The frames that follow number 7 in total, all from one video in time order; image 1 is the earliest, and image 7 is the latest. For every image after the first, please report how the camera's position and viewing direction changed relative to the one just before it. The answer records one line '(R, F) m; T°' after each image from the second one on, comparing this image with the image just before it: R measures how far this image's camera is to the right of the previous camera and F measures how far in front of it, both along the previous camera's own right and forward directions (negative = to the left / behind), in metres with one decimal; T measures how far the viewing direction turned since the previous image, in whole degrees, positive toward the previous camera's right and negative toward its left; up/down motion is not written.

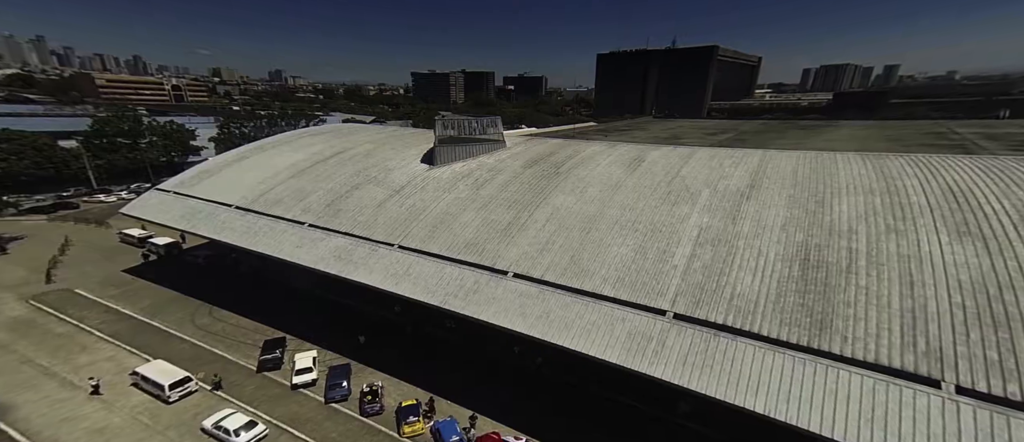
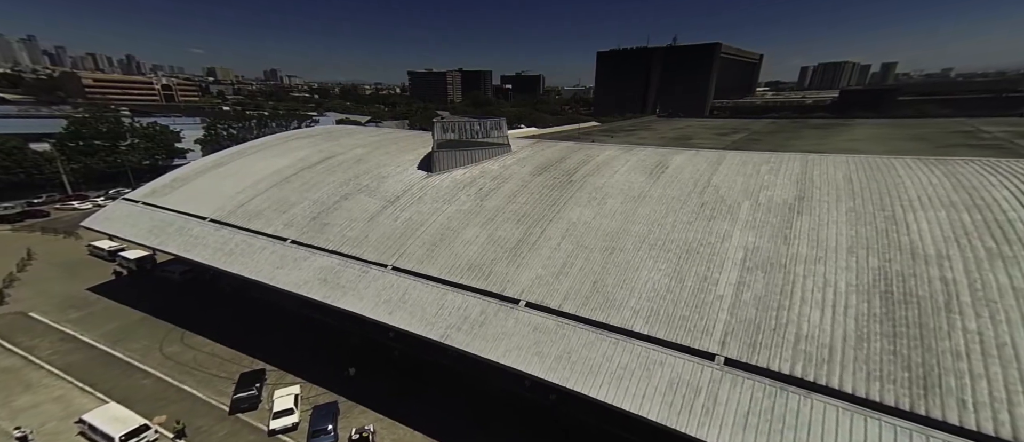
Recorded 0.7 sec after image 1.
(-0.5, +2.4) m; 0°
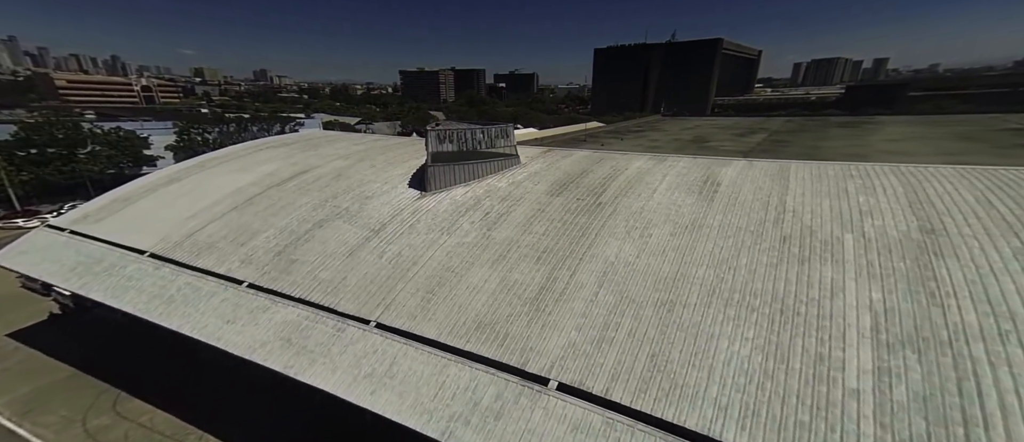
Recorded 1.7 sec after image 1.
(-0.8, +4.0) m; +1°
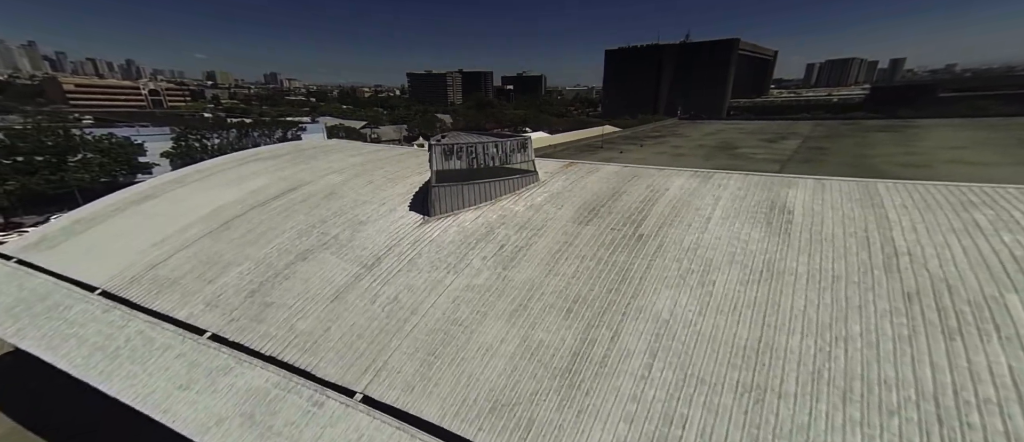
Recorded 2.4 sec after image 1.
(-0.5, +2.9) m; -1°
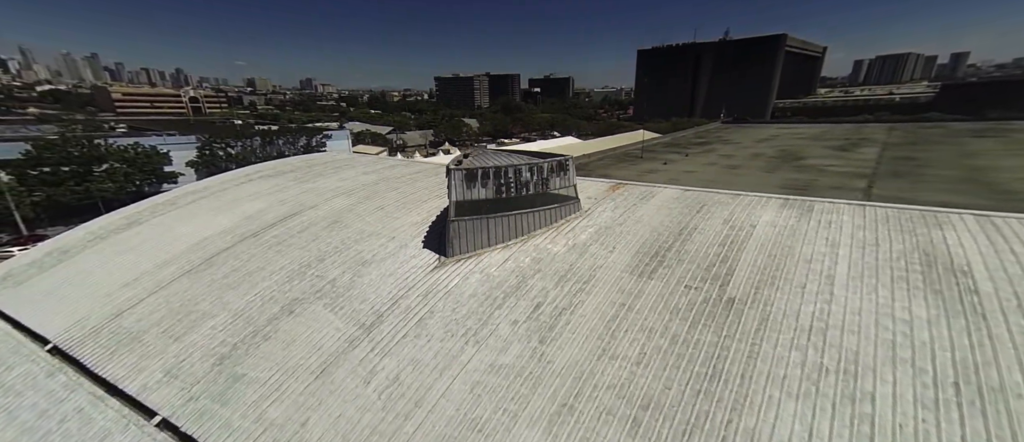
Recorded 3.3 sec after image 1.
(-0.3, +3.3) m; -4°
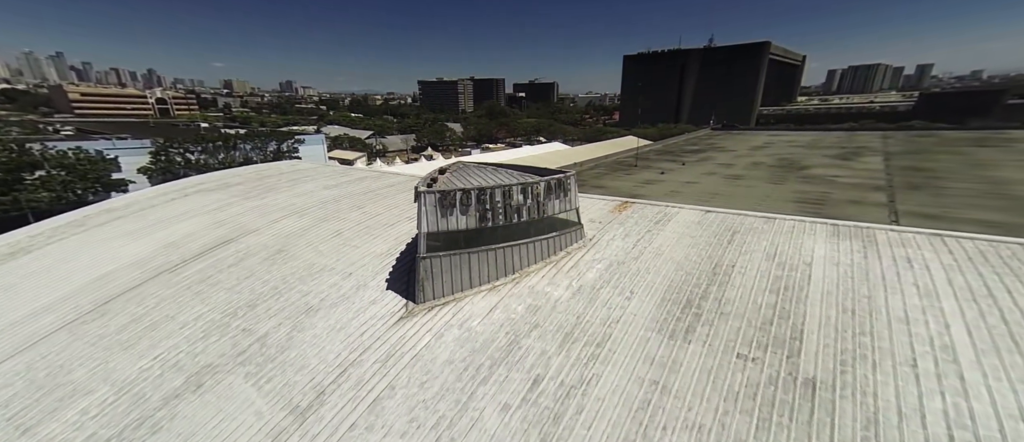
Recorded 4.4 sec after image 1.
(-0.1, +2.9) m; +2°
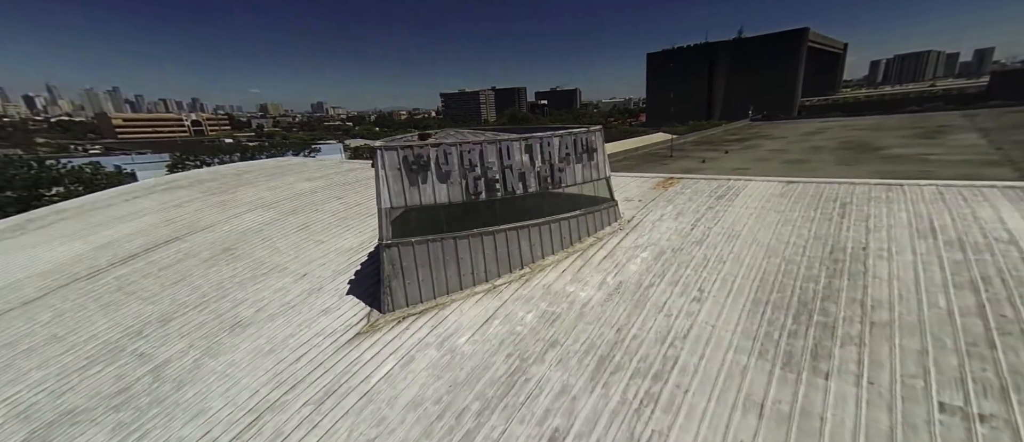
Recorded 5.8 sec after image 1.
(+0.4, +3.3) m; -4°
